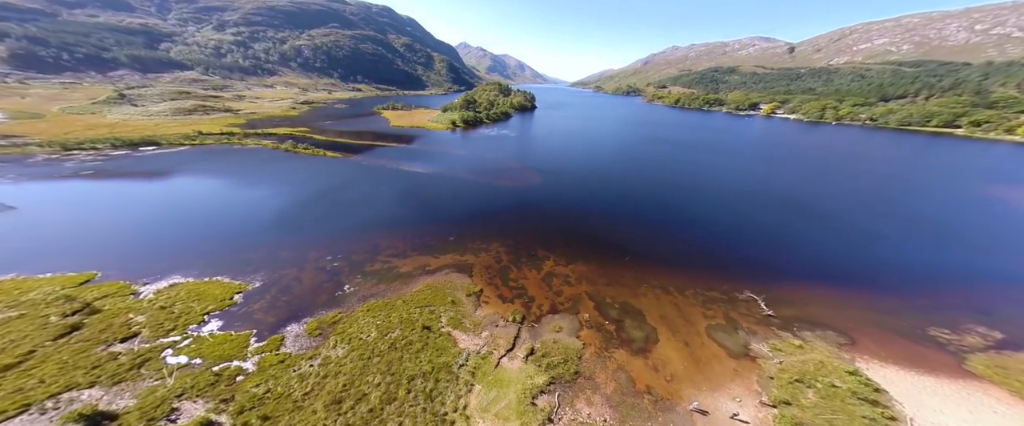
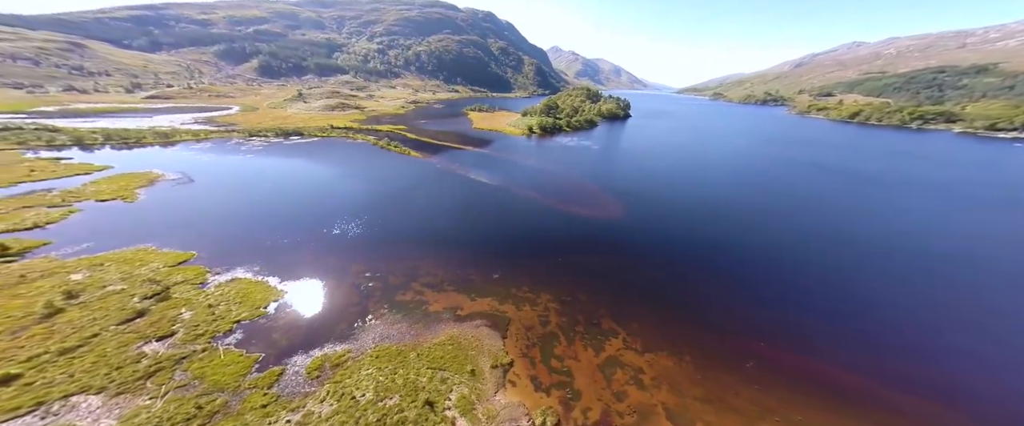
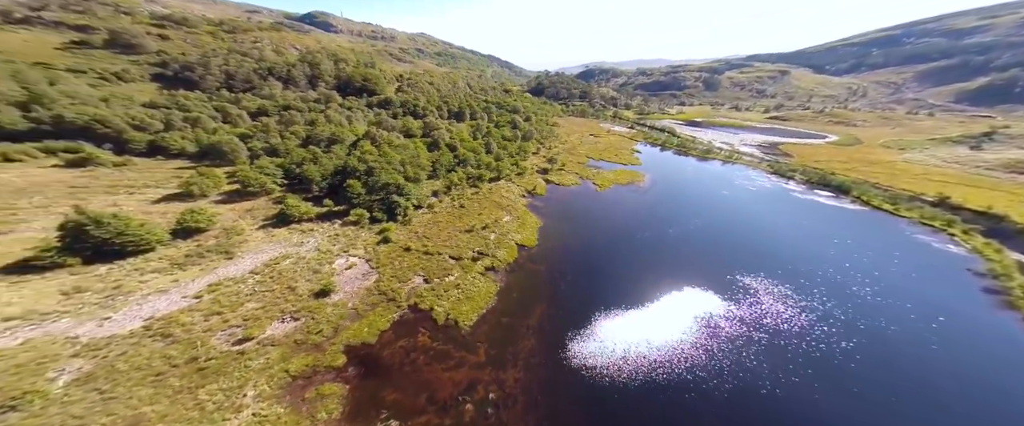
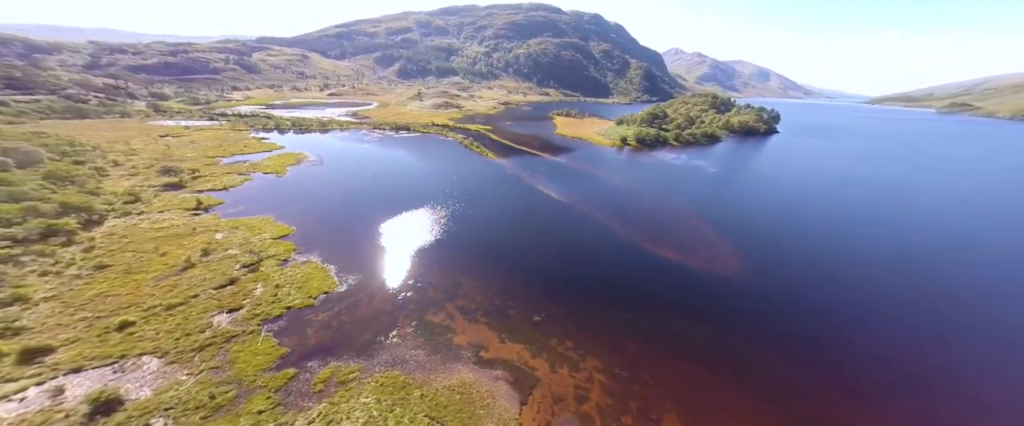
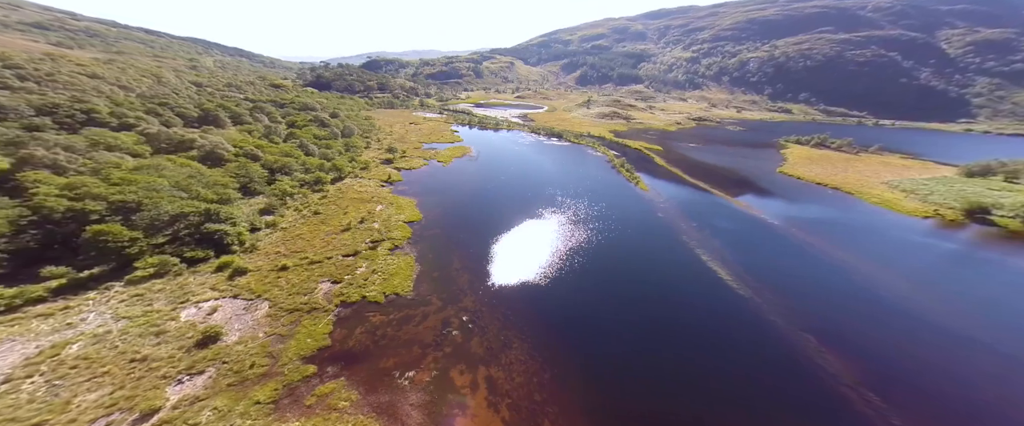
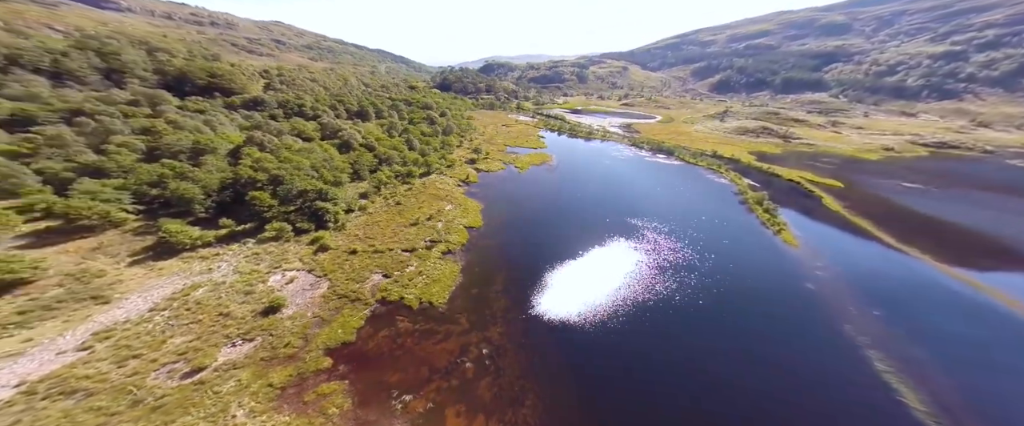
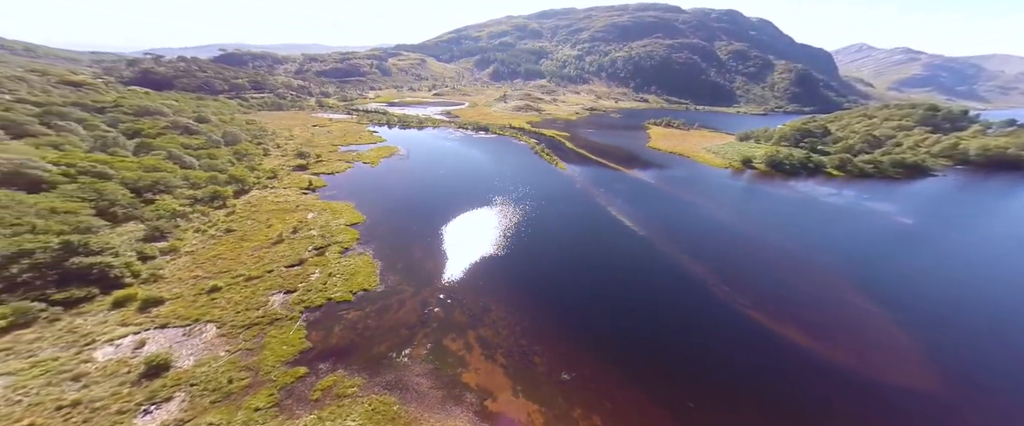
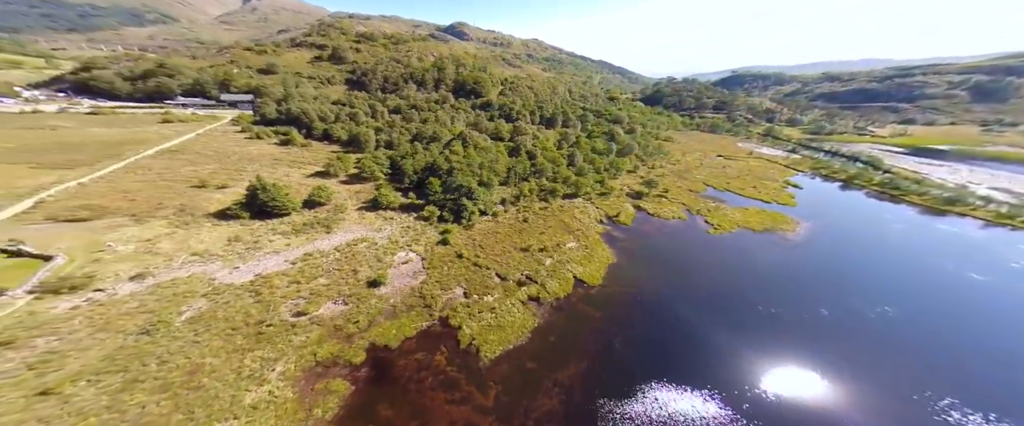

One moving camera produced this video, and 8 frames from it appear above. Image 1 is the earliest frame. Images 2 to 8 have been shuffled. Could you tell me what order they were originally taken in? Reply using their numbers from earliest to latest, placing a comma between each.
2, 4, 7, 5, 6, 3, 8
